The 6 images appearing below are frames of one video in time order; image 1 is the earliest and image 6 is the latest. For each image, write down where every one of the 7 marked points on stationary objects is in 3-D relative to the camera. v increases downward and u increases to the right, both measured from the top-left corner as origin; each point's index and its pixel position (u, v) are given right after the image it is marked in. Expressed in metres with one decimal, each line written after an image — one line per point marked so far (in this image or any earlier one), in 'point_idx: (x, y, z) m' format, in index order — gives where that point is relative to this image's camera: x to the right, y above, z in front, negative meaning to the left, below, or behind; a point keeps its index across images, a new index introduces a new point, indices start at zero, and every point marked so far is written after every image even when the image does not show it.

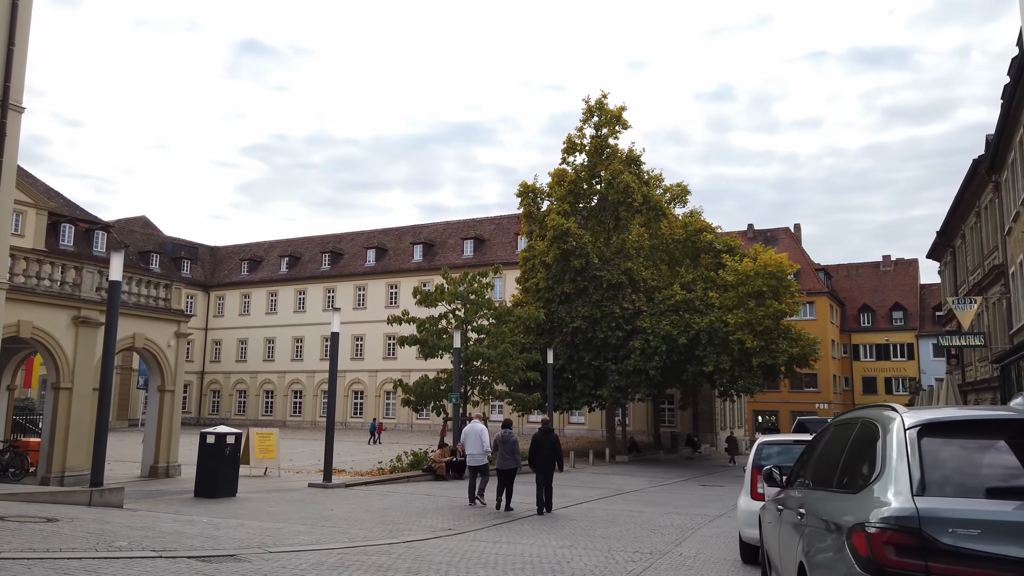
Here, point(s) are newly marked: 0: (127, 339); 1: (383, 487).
0: (-9.9, -1.3, +19.4) m
1: (-2.9, -4.5, +17.2) m
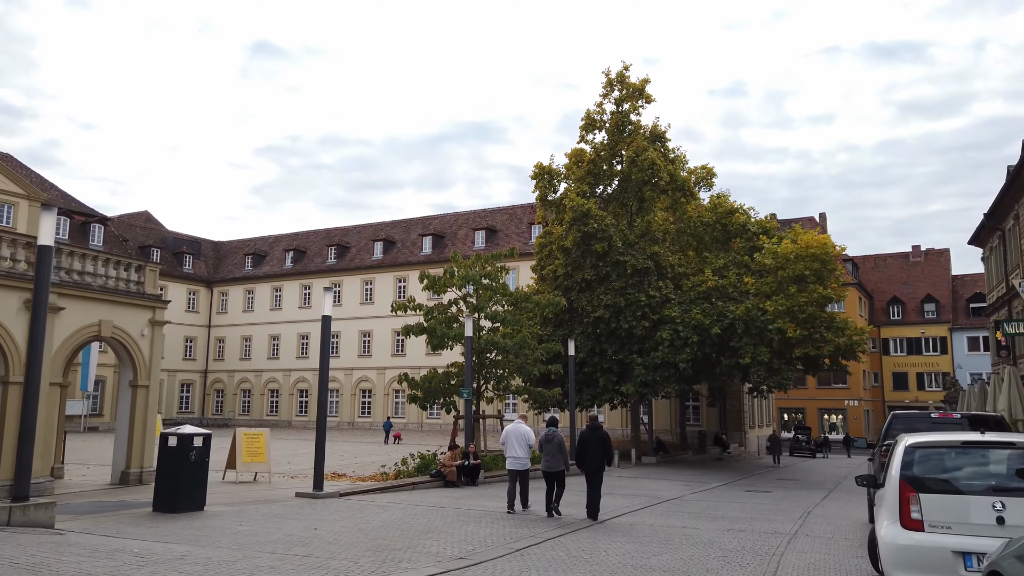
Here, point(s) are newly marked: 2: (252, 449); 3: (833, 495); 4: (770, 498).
0: (-9.4, -0.9, +16.9) m
1: (-2.5, -4.0, +14.6) m
2: (-6.7, -4.1, +19.4) m
3: (+8.0, -5.2, +18.9) m
4: (+6.1, -4.9, +17.8) m
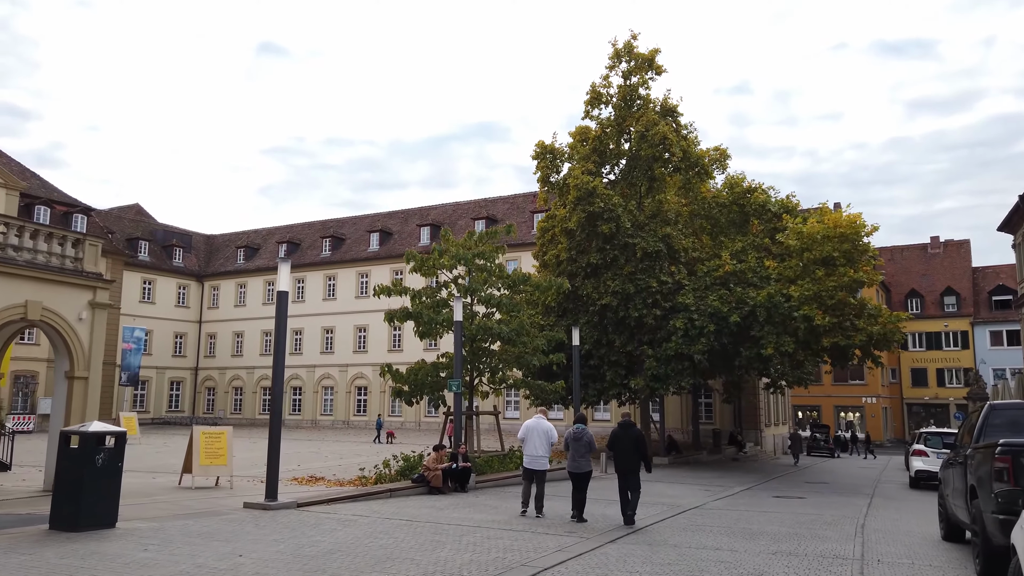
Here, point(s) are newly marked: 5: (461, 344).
0: (-9.5, -0.4, +14.5) m
1: (-2.6, -3.5, +12.2) m
2: (-6.8, -3.6, +17.0) m
3: (+7.9, -4.7, +16.4) m
4: (+6.0, -4.4, +15.3) m
5: (-1.2, -1.3, +17.5) m
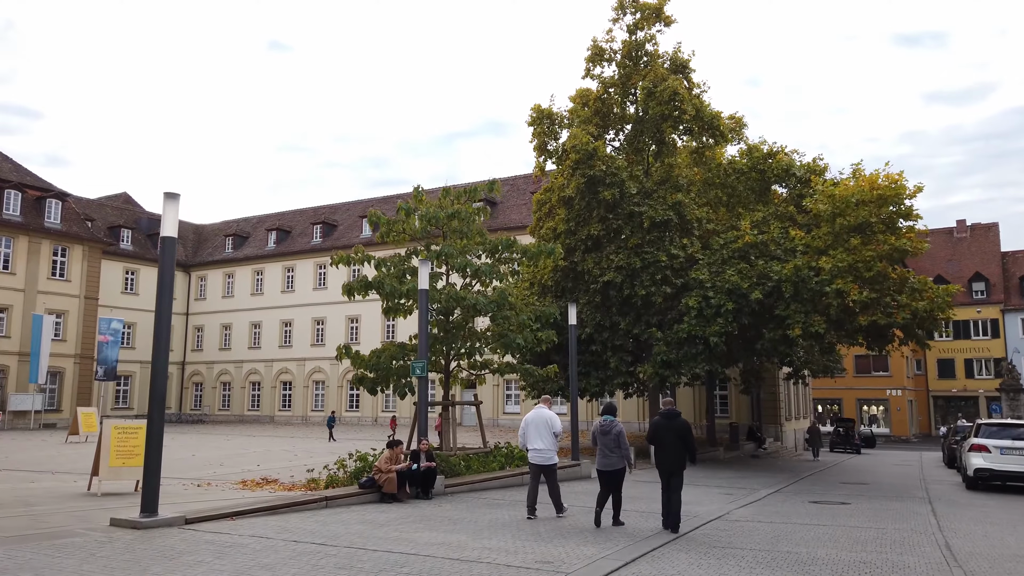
0: (-10.0, +0.3, +11.6) m
1: (-3.0, -2.9, +9.1) m
2: (-7.2, -3.0, +14.0) m
3: (+7.5, -3.9, +13.2) m
4: (+5.6, -3.6, +12.2) m
5: (-1.6, -0.5, +14.4) m
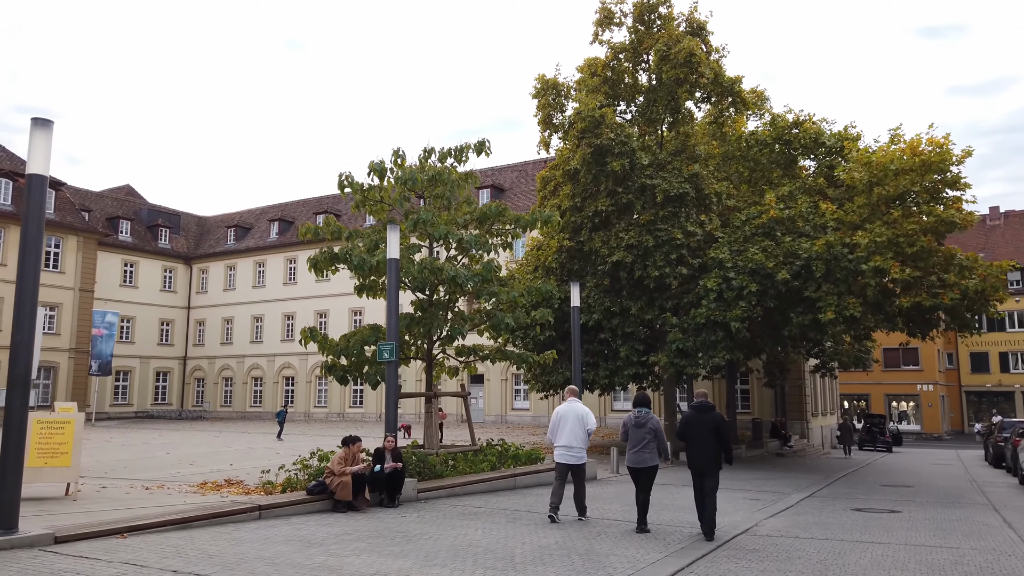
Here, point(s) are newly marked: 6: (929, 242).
0: (-10.3, +0.7, +9.7) m
1: (-3.4, -2.4, +7.1) m
2: (-7.4, -2.5, +12.0) m
3: (+7.2, -3.4, +10.9) m
4: (+5.3, -3.1, +9.9) m
5: (-1.8, -0.1, +12.3) m
6: (+10.0, +1.1, +18.2) m
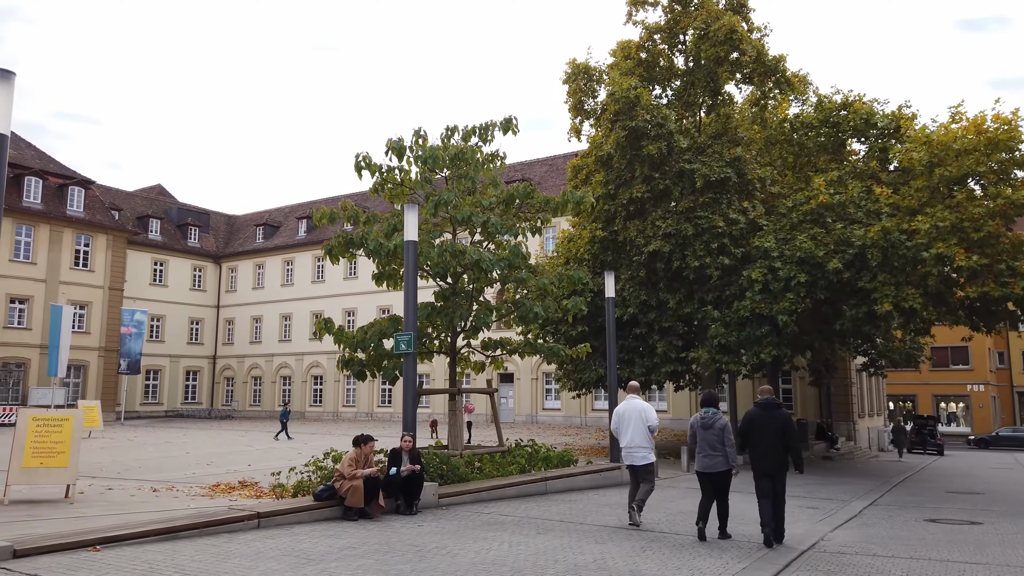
0: (-9.9, +0.9, +9.0) m
1: (-3.1, -2.2, +6.1) m
2: (-6.9, -2.3, +11.2) m
3: (+7.6, -3.1, +9.5) m
4: (+5.7, -2.9, +8.6) m
5: (-1.4, +0.1, +11.3) m
6: (+10.7, +1.4, +16.6) m
